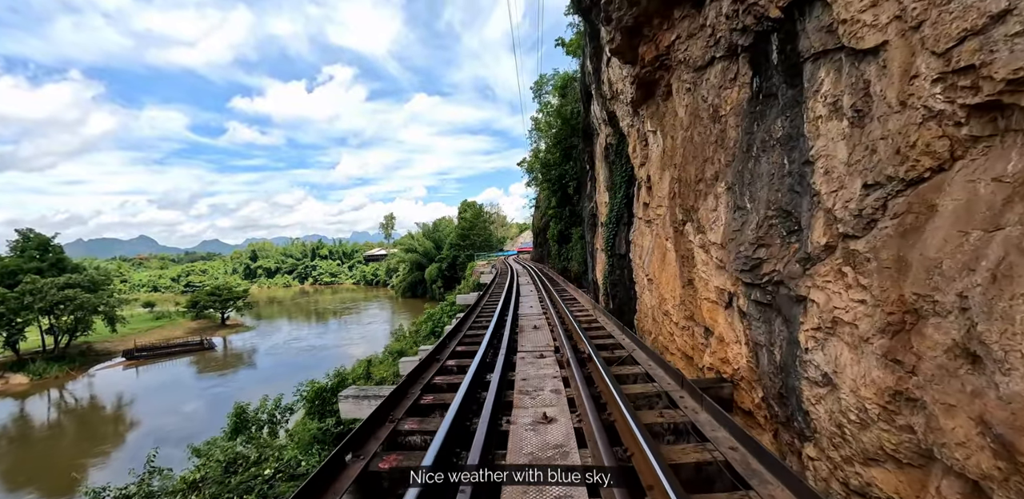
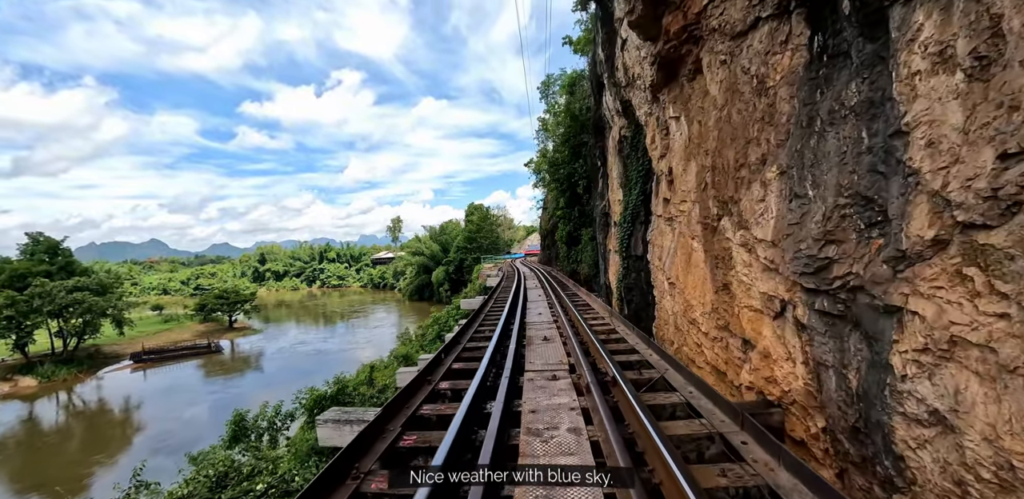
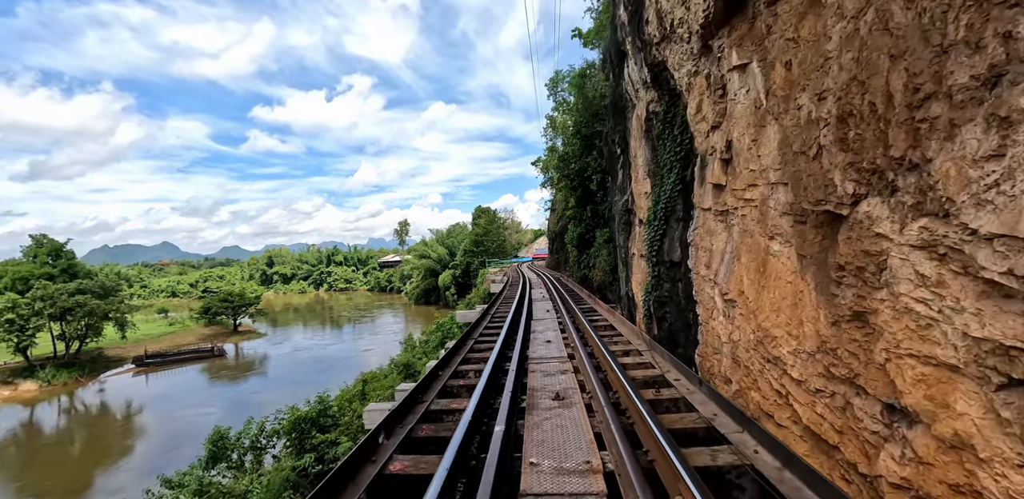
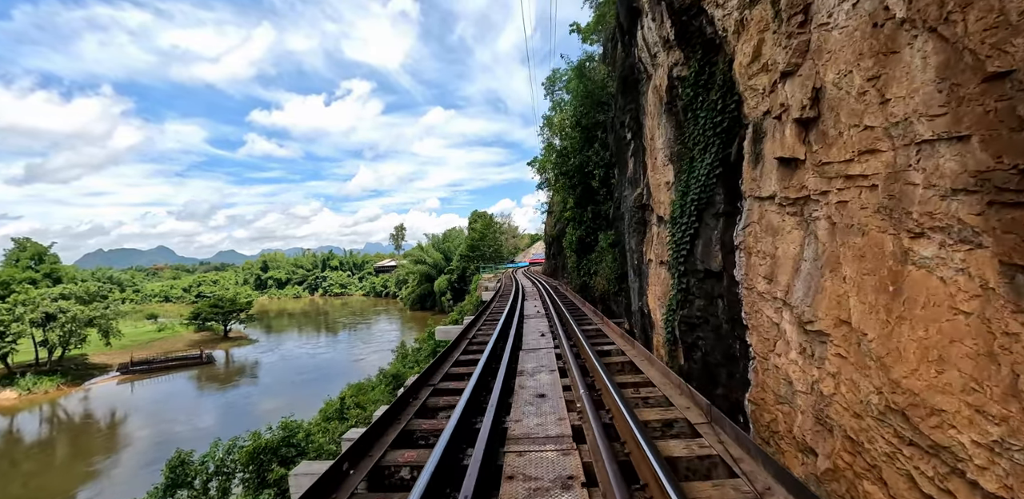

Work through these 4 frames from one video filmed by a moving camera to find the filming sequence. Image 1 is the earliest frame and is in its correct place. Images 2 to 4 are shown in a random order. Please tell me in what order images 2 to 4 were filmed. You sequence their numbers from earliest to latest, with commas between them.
2, 3, 4
